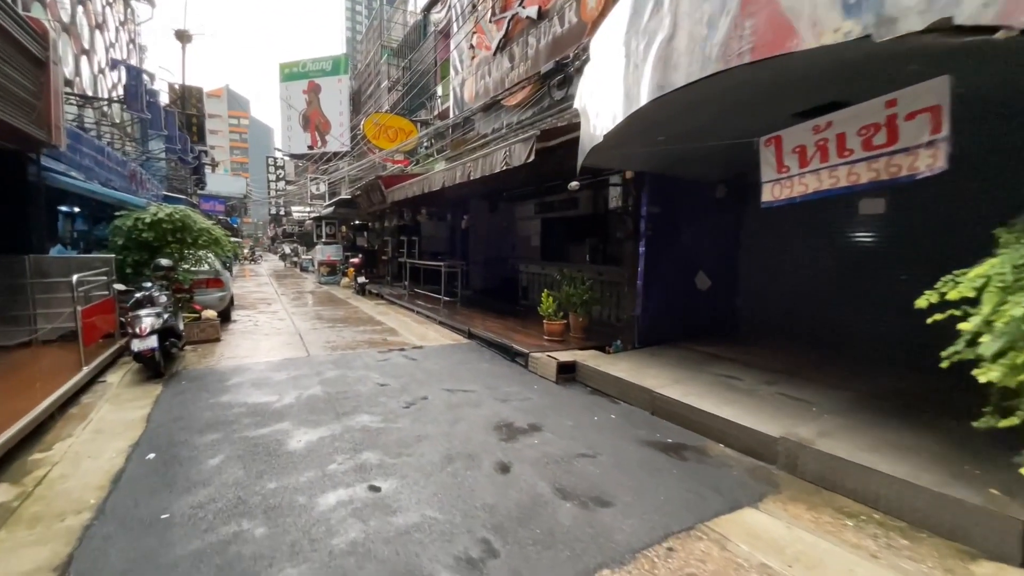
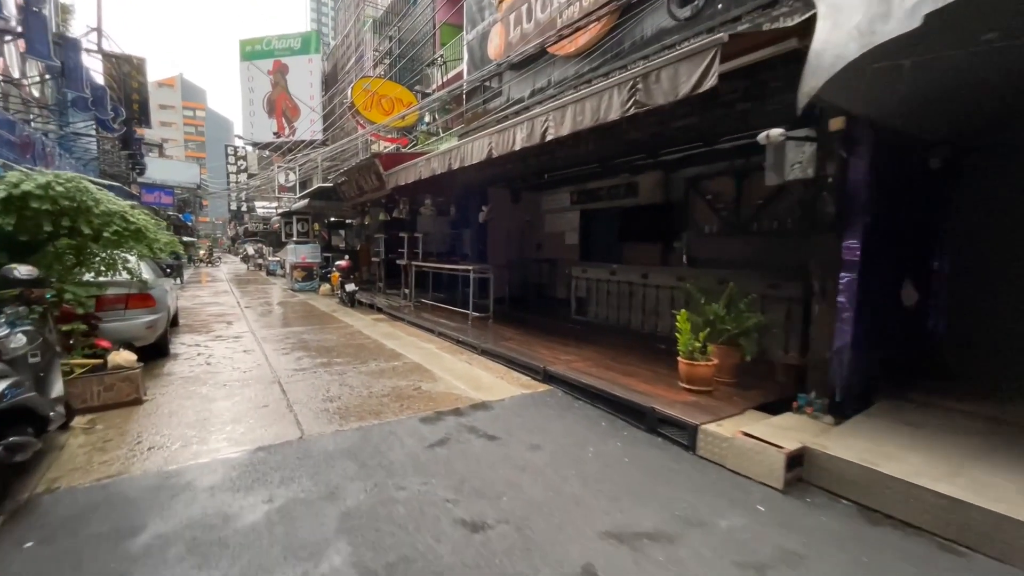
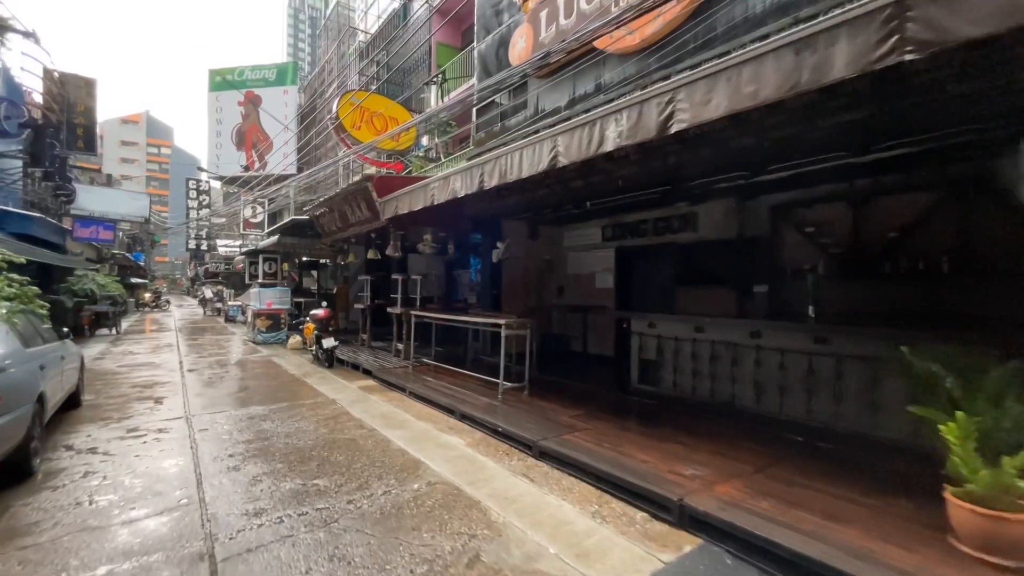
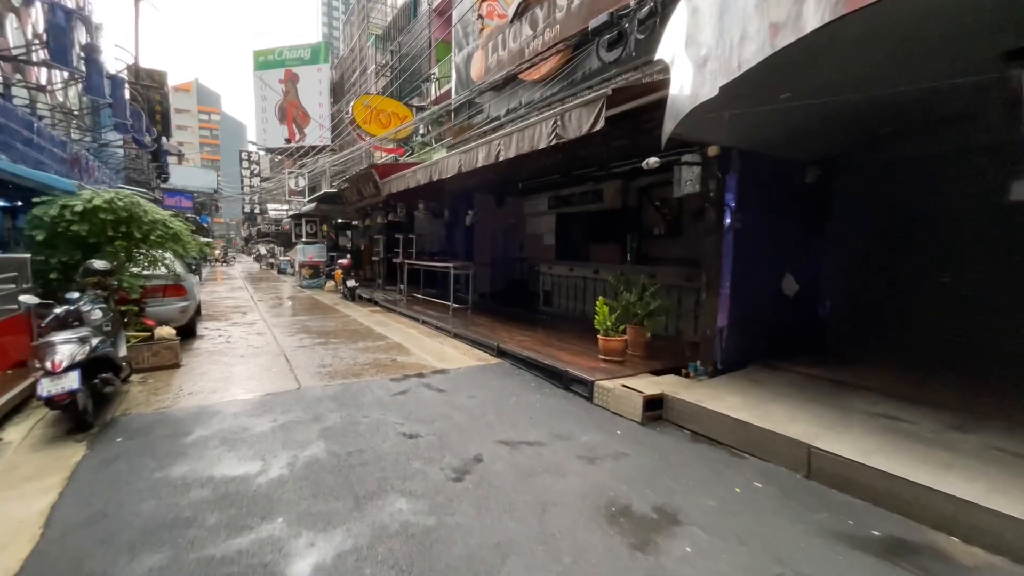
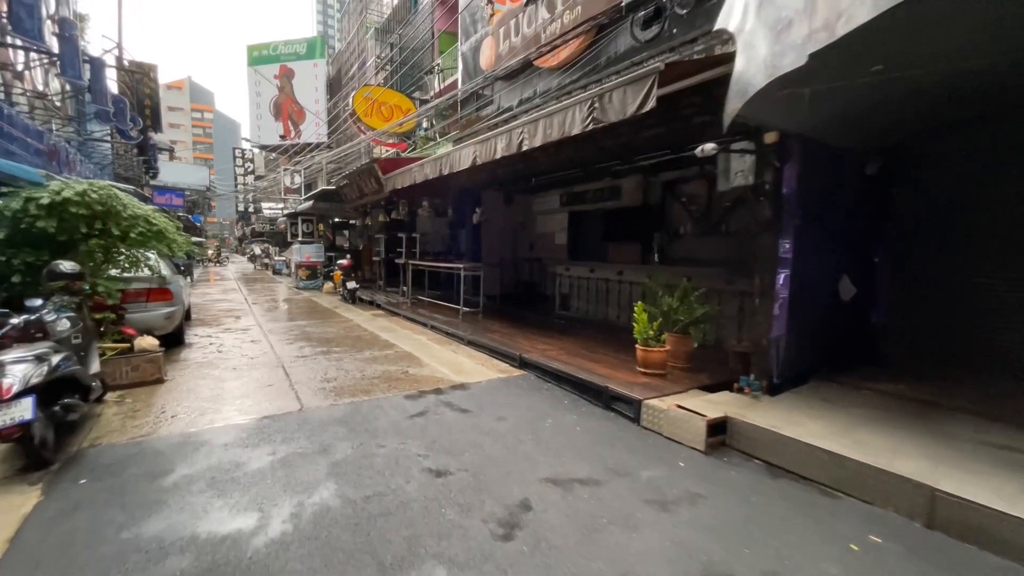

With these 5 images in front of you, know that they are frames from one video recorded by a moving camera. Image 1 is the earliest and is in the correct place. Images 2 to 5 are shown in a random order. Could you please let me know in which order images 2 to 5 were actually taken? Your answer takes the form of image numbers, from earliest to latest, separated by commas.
4, 5, 2, 3
